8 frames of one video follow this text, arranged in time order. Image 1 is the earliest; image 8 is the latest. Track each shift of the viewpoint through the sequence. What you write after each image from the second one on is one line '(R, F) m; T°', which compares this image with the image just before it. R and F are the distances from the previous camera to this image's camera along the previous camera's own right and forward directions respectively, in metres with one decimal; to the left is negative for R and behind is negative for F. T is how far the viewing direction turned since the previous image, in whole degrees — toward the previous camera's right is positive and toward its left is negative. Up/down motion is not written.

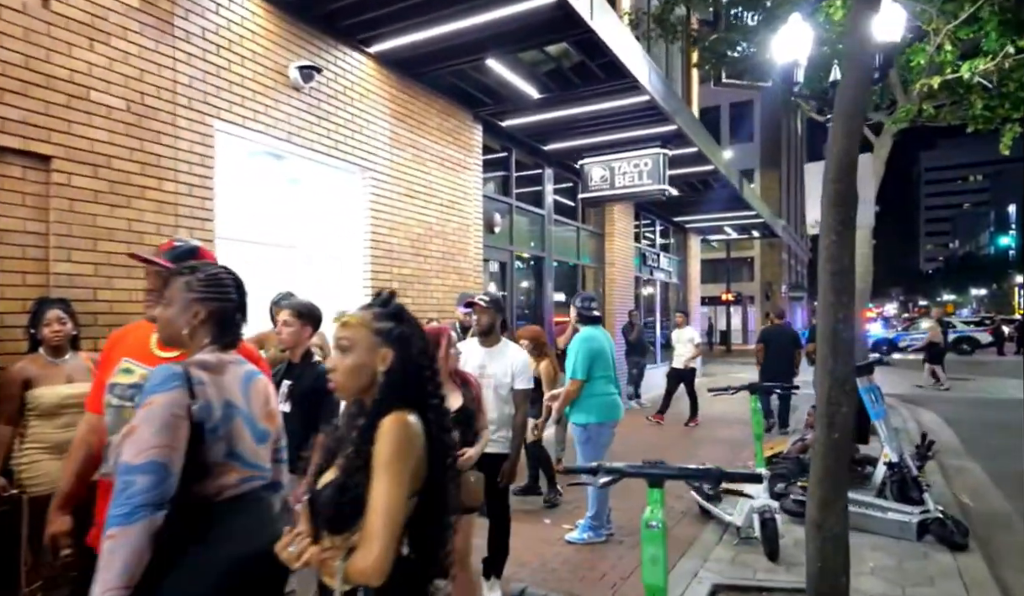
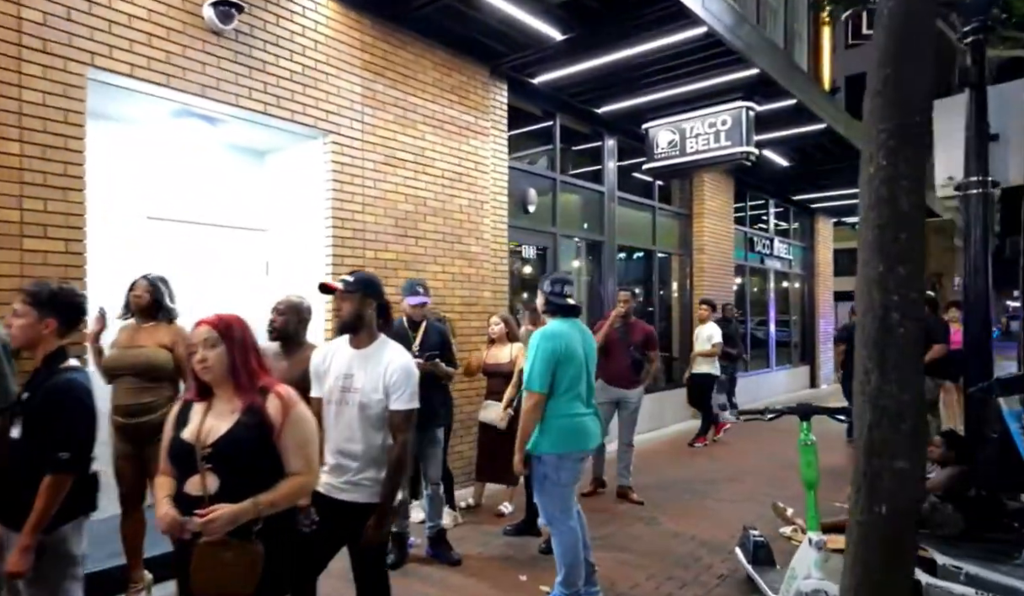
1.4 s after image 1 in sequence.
(+1.1, +1.4) m; -12°
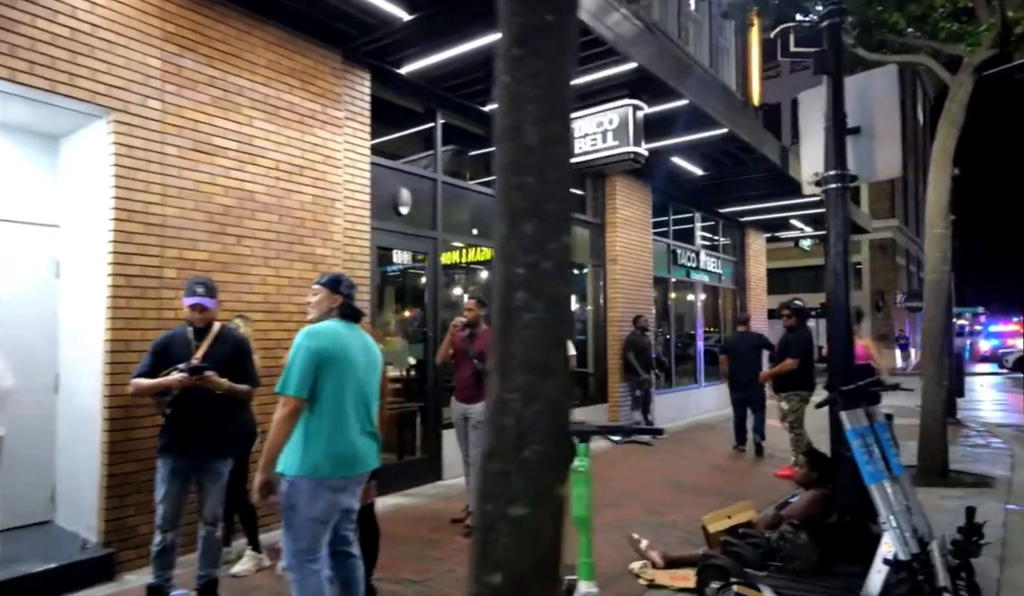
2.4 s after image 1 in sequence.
(+1.0, +0.6) m; +3°
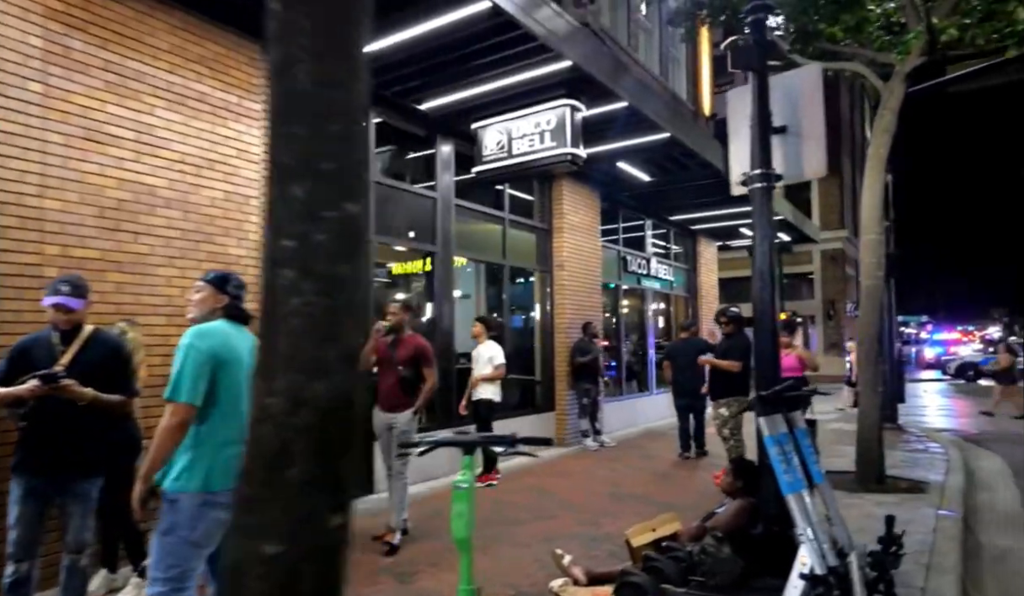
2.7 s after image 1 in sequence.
(+0.3, +0.2) m; +3°
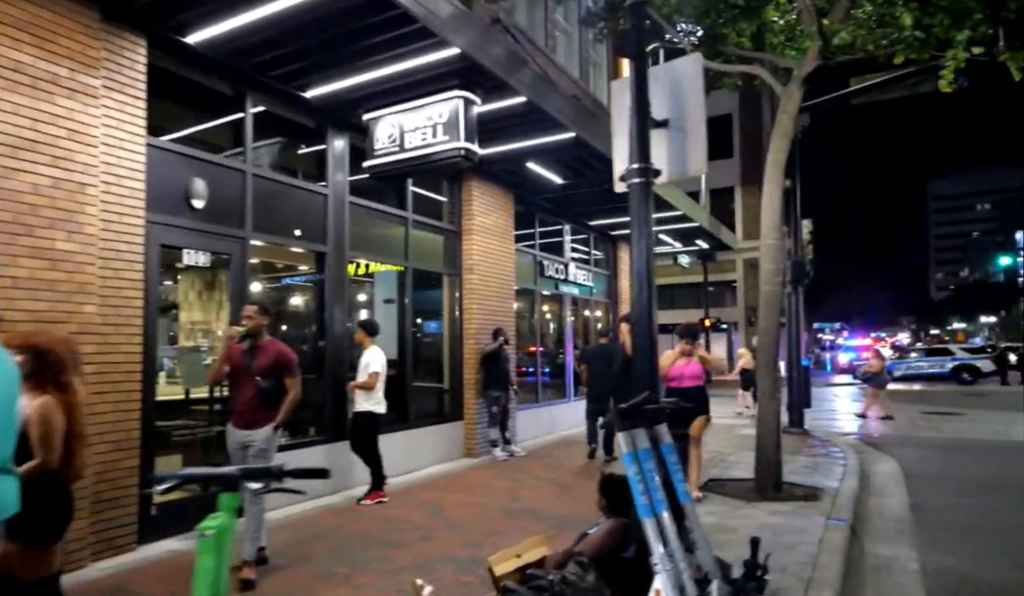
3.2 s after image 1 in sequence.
(+0.5, +0.4) m; +6°
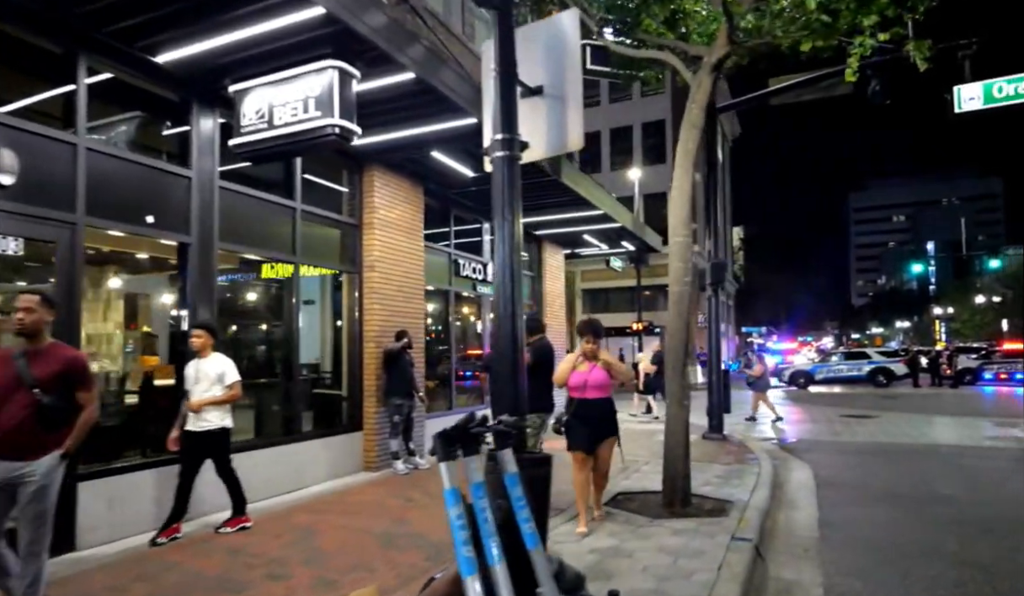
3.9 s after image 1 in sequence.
(+0.6, +0.7) m; +5°
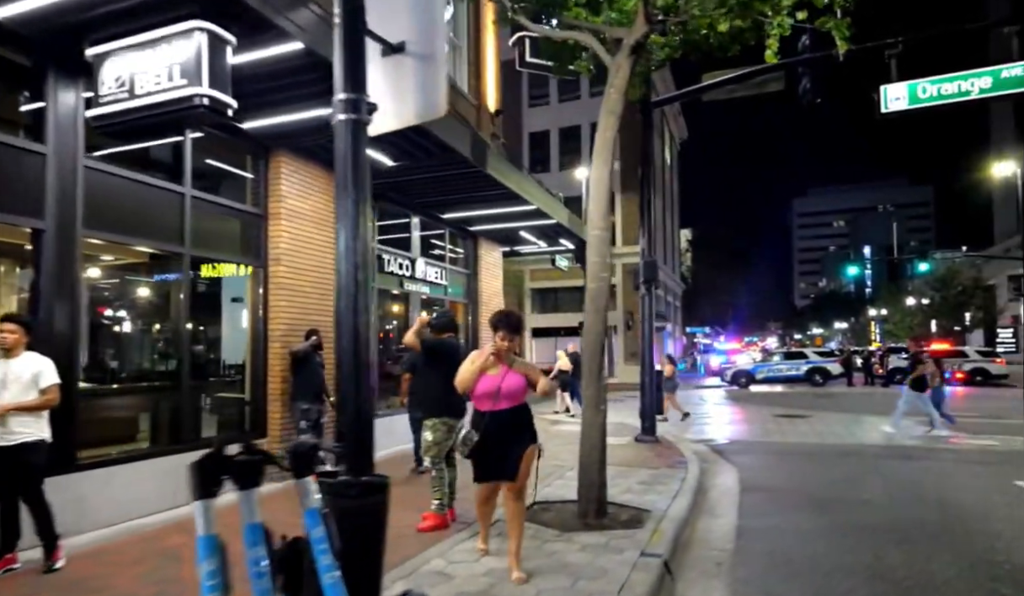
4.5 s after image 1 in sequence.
(+0.5, +0.6) m; +4°
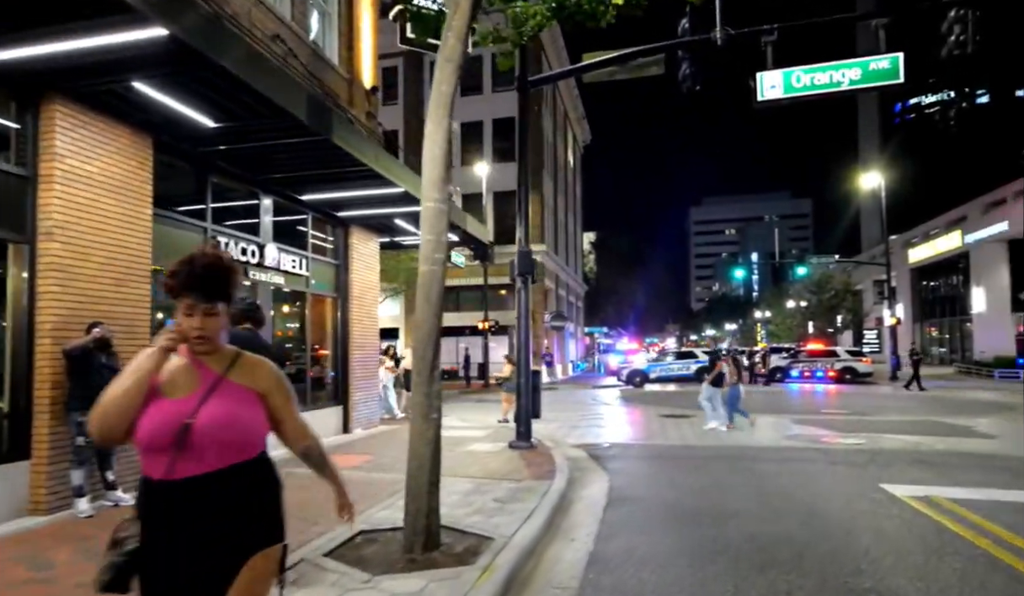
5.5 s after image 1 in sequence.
(+0.8, +1.2) m; +8°
